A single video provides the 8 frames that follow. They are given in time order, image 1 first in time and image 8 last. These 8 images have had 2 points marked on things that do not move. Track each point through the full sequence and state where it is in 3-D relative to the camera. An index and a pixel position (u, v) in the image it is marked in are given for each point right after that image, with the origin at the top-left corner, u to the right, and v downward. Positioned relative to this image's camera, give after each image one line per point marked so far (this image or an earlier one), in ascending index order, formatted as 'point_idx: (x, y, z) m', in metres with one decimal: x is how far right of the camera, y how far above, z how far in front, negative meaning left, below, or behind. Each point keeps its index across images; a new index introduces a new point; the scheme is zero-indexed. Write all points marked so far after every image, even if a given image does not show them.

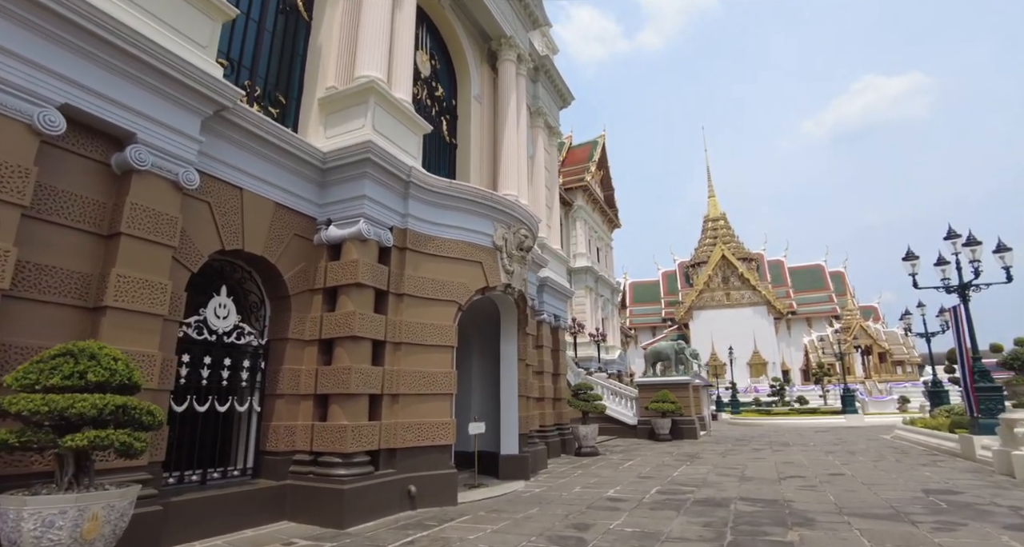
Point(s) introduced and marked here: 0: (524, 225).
0: (+0.2, +0.8, +9.4) m
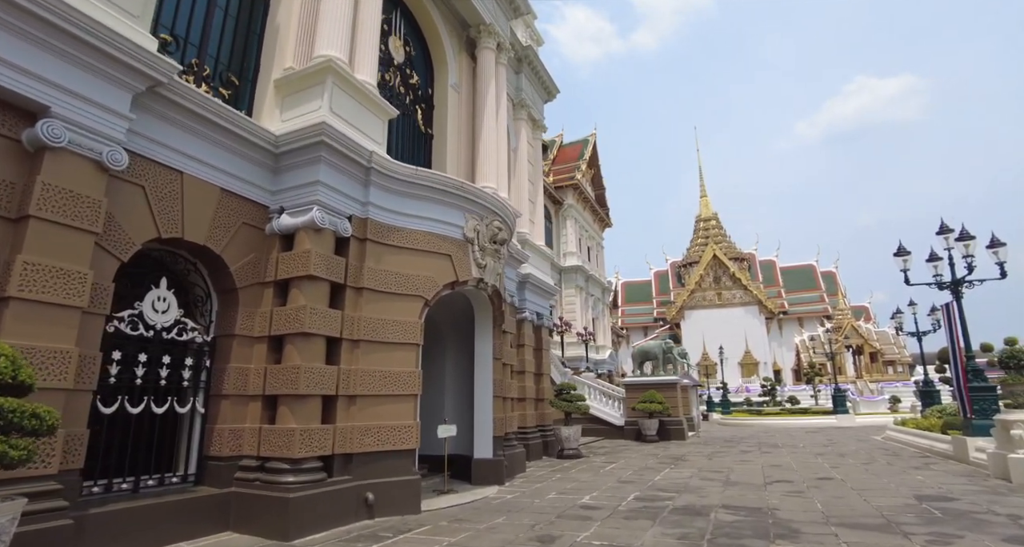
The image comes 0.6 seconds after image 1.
0: (-0.2, +0.9, +8.9) m
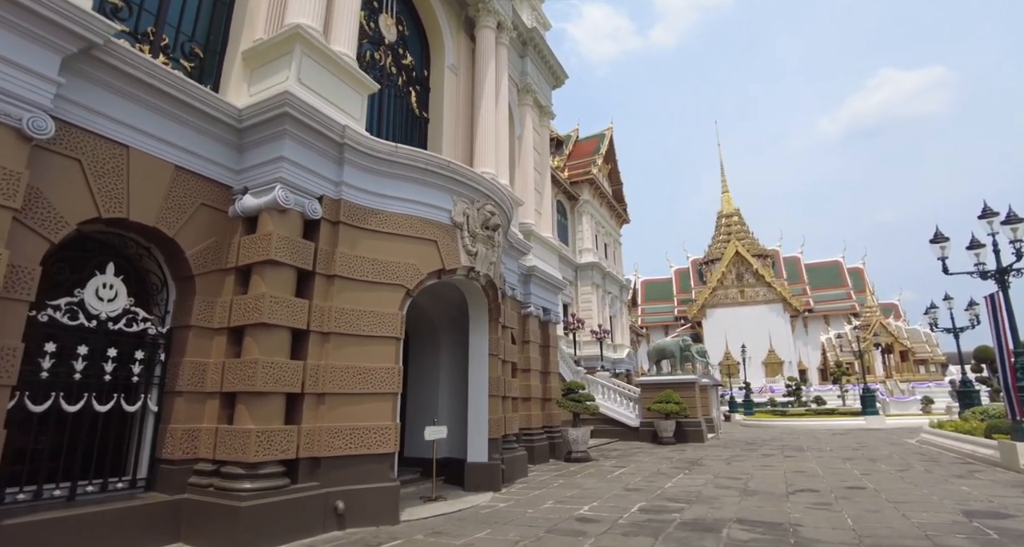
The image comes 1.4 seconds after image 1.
0: (-0.3, +1.1, +8.2) m
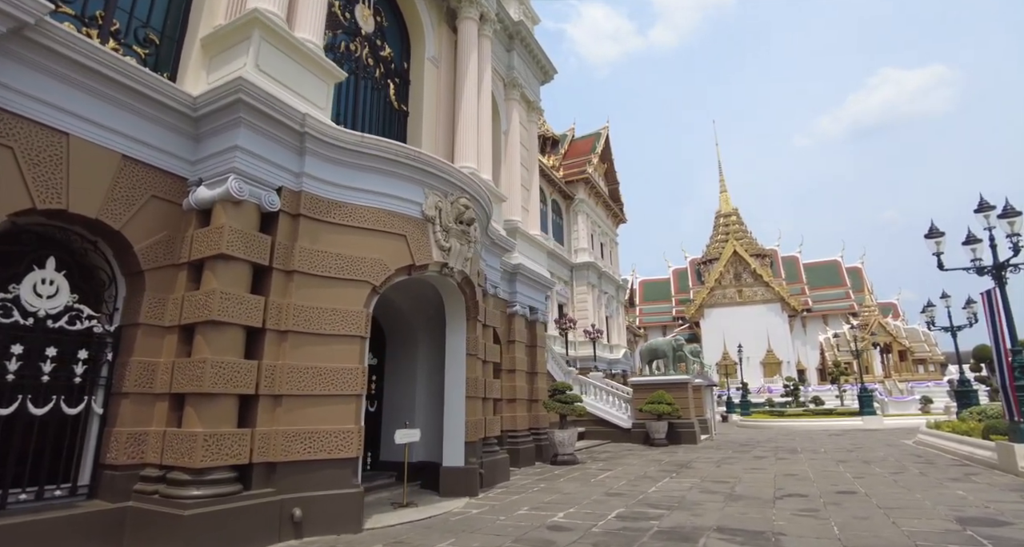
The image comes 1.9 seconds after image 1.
0: (-0.7, +1.1, +7.9) m
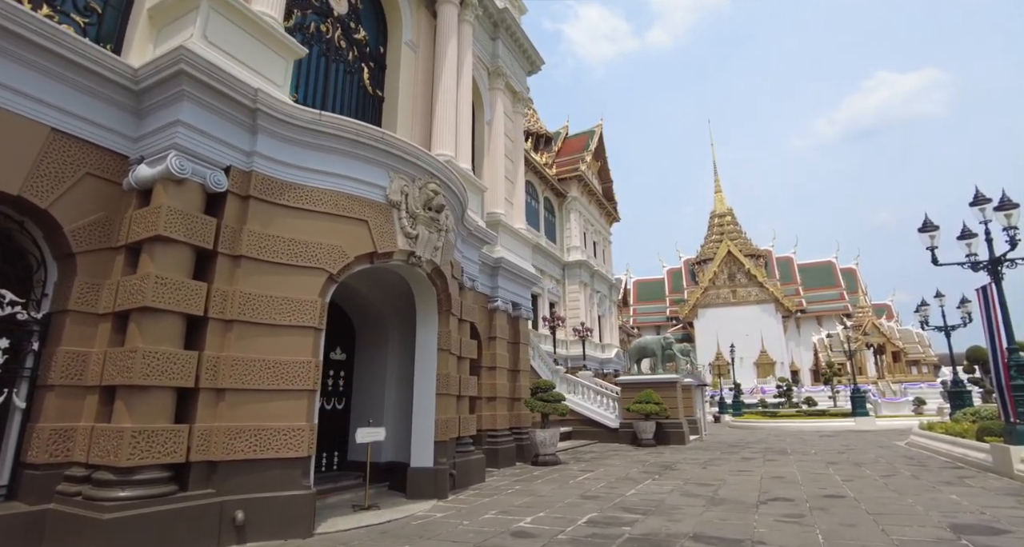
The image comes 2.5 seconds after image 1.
0: (-1.0, +1.3, +7.5) m
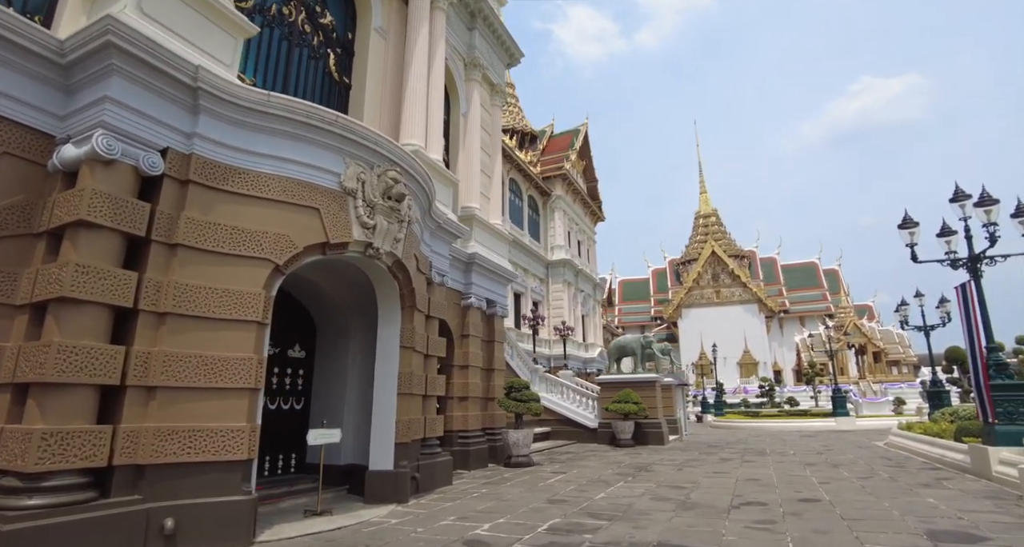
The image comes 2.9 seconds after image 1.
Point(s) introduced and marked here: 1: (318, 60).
0: (-1.5, +1.4, +7.1) m
1: (-3.3, +3.7, +9.4) m
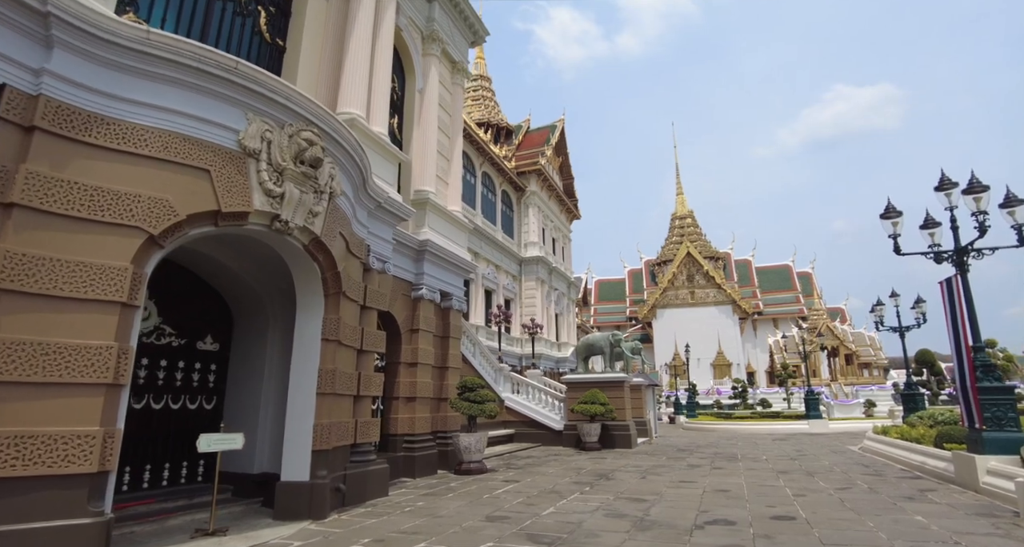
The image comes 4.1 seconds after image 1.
0: (-2.1, +1.6, +6.1) m
1: (-4.1, +3.9, +8.3) m
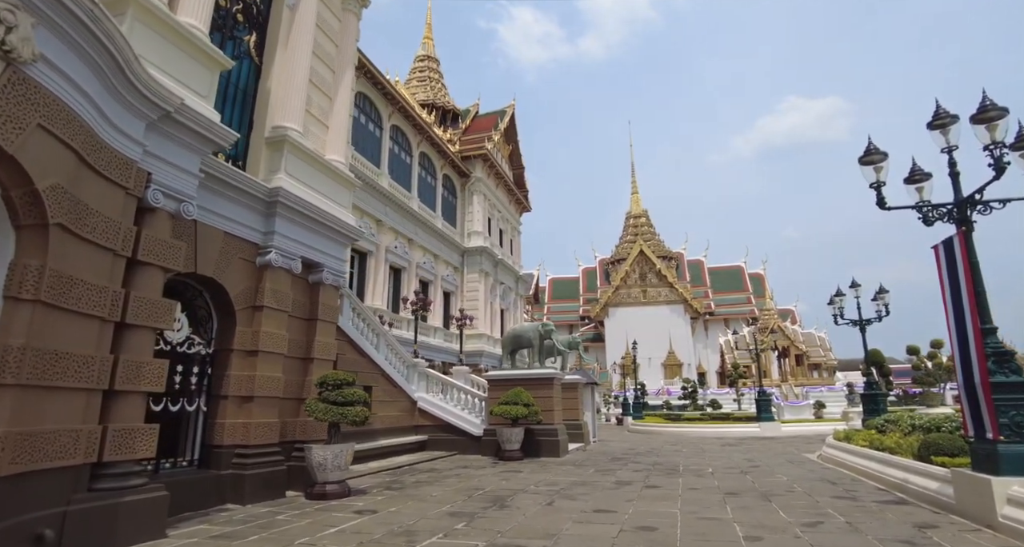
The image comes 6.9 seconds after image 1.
0: (-3.5, +2.2, +3.5) m
1: (-5.6, +4.6, +5.6) m
